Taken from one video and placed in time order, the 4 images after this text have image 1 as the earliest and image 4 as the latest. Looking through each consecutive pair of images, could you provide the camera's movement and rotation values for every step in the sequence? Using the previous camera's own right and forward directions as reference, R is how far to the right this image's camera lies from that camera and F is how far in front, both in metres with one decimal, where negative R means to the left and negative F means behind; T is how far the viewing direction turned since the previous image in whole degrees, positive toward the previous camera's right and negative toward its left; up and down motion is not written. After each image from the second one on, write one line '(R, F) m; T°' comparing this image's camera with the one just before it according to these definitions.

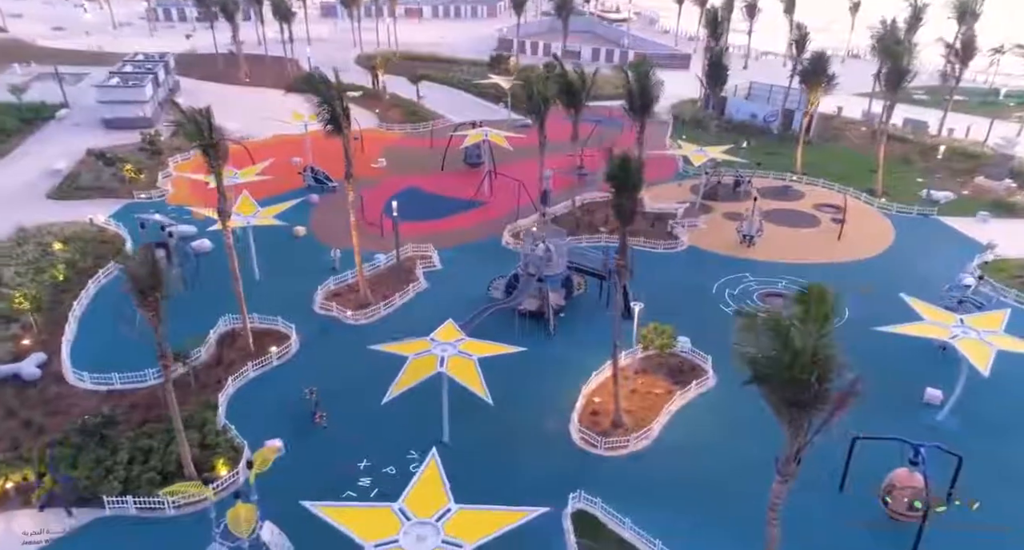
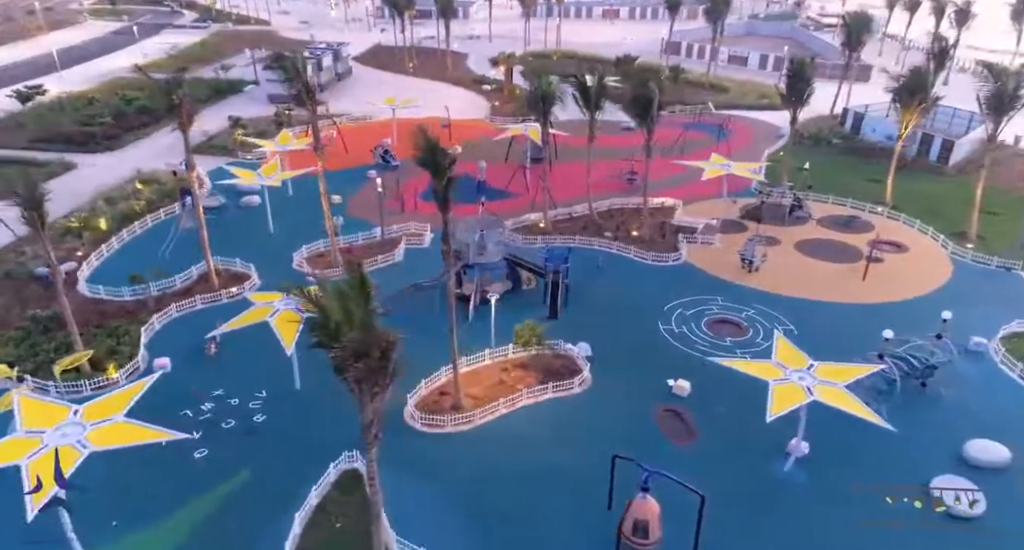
(+14.2, +1.3) m; -18°
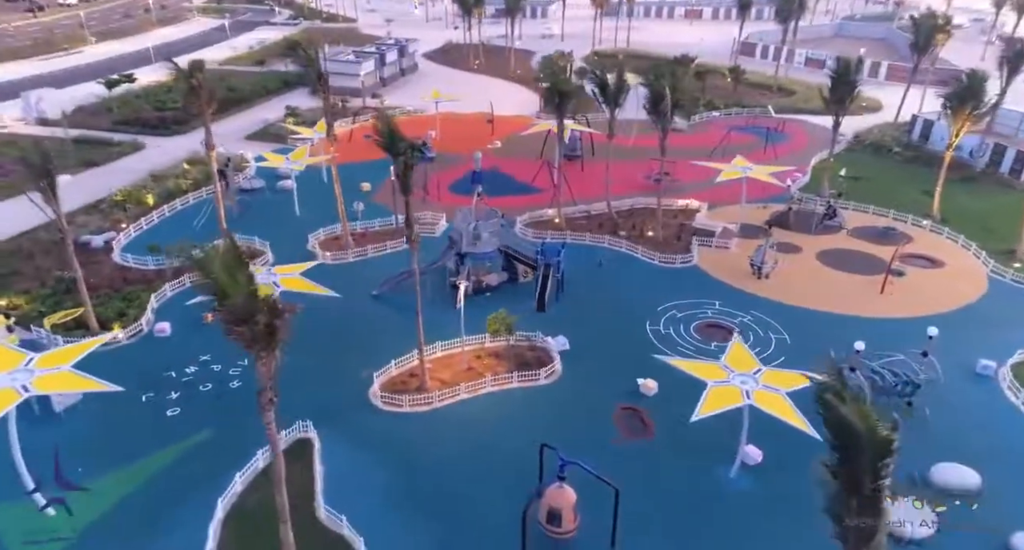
(+4.7, 0.0) m; -7°
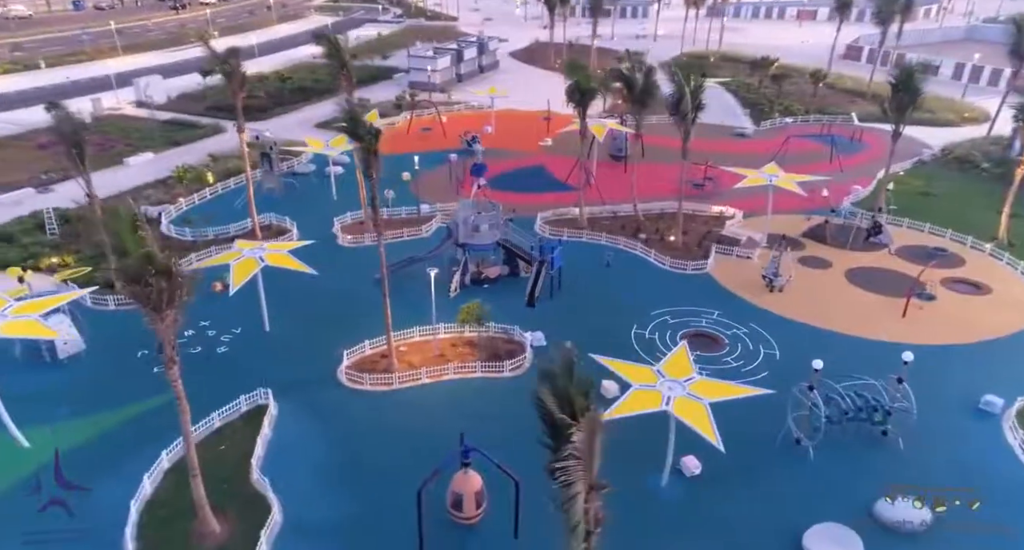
(+5.6, +0.3) m; -9°
